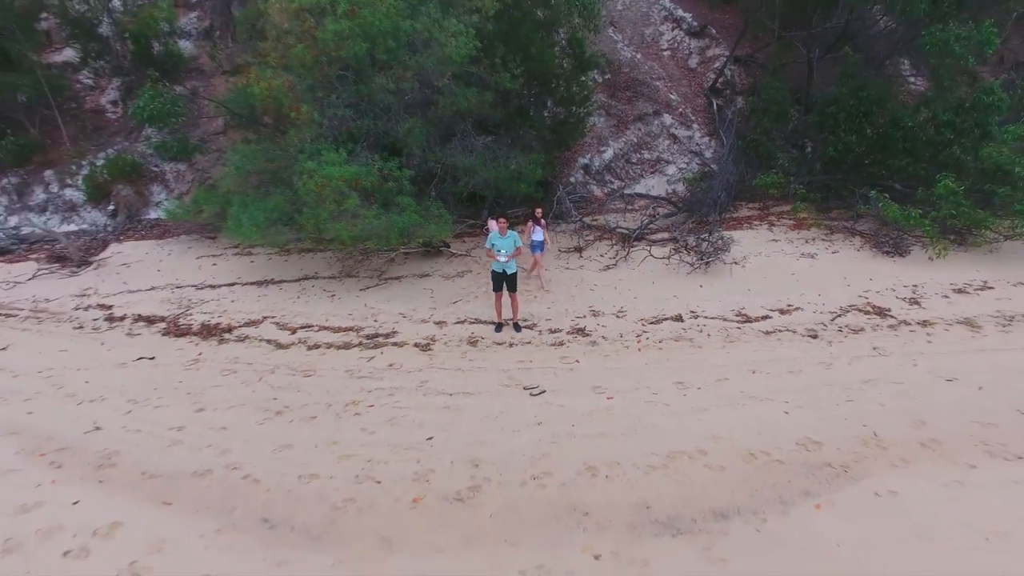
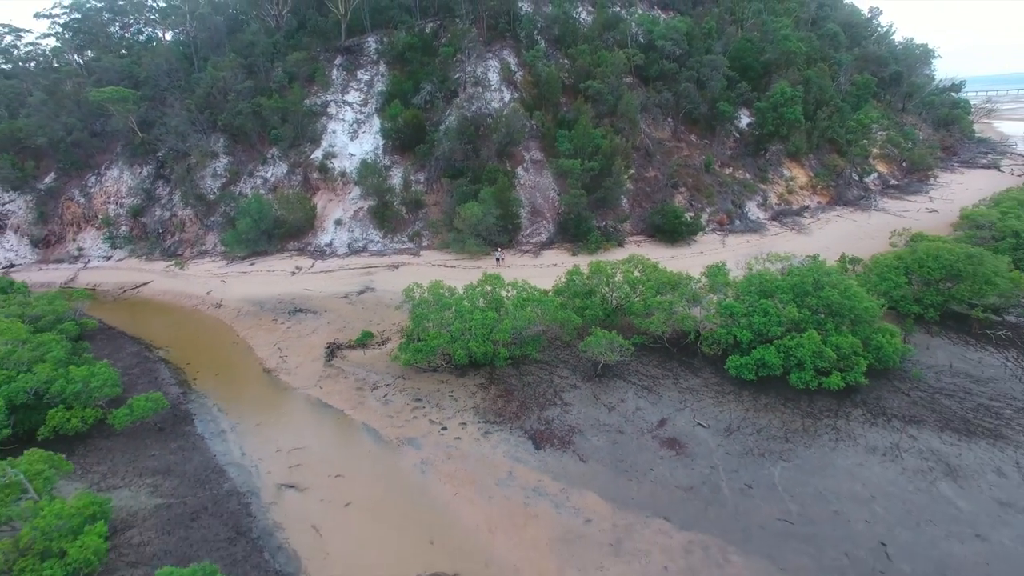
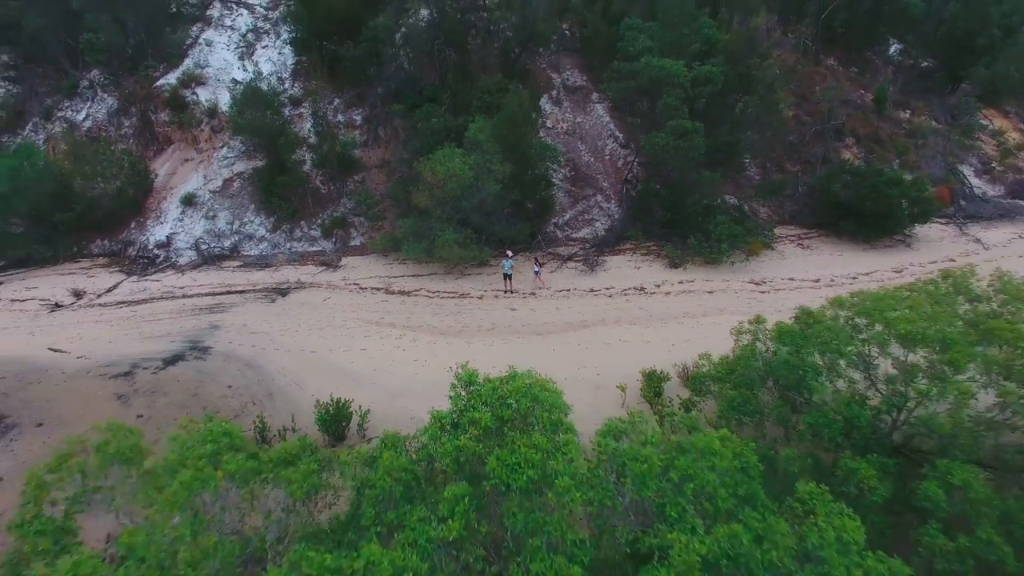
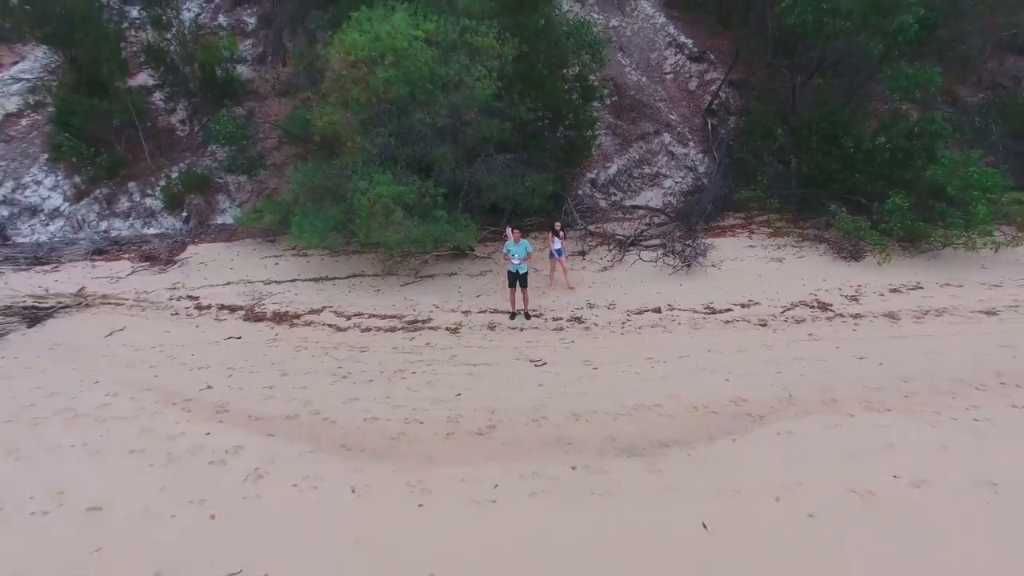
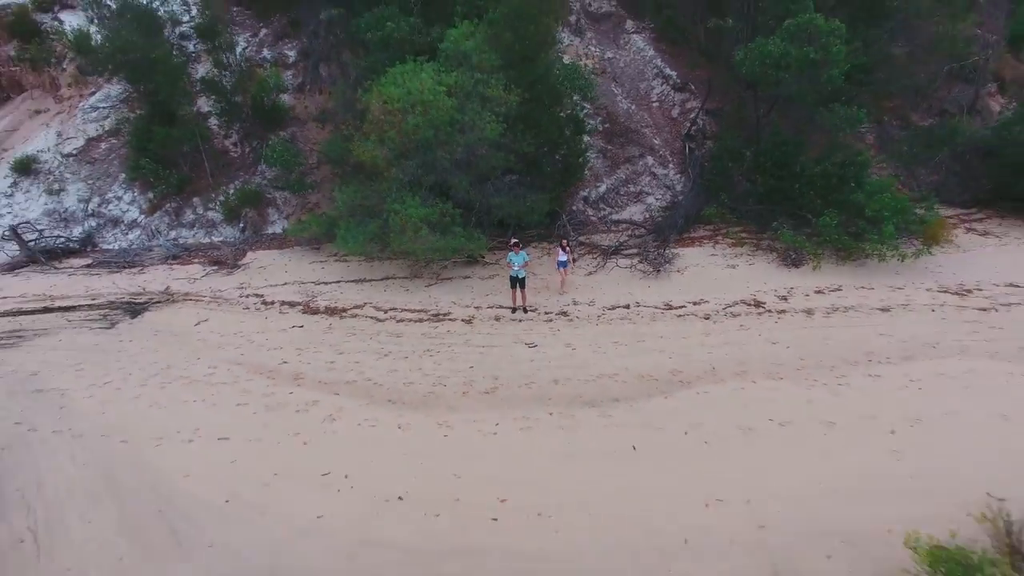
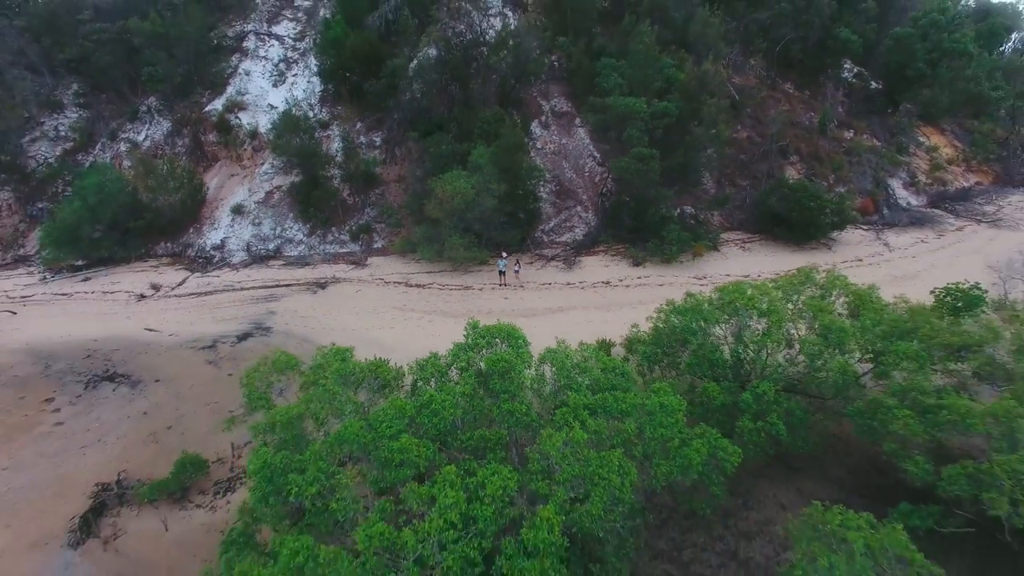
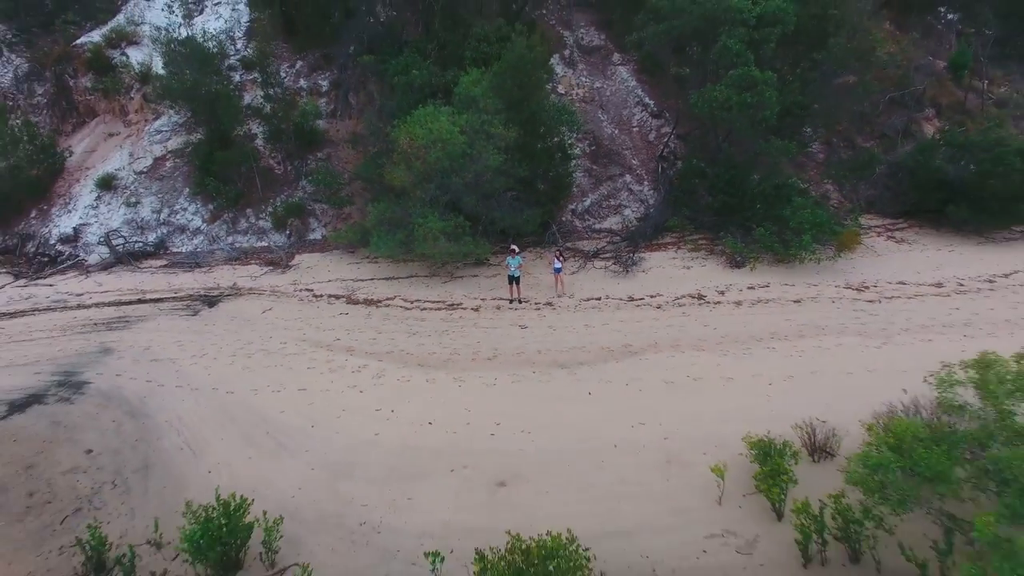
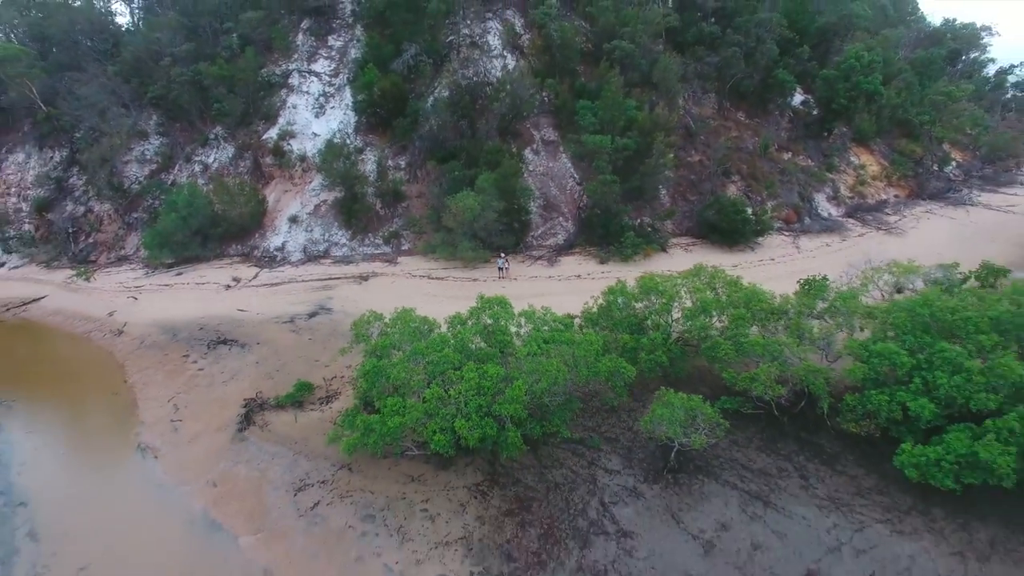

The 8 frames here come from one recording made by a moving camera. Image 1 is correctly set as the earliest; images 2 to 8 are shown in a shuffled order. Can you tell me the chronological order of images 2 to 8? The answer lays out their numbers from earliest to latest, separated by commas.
4, 5, 7, 3, 6, 8, 2
